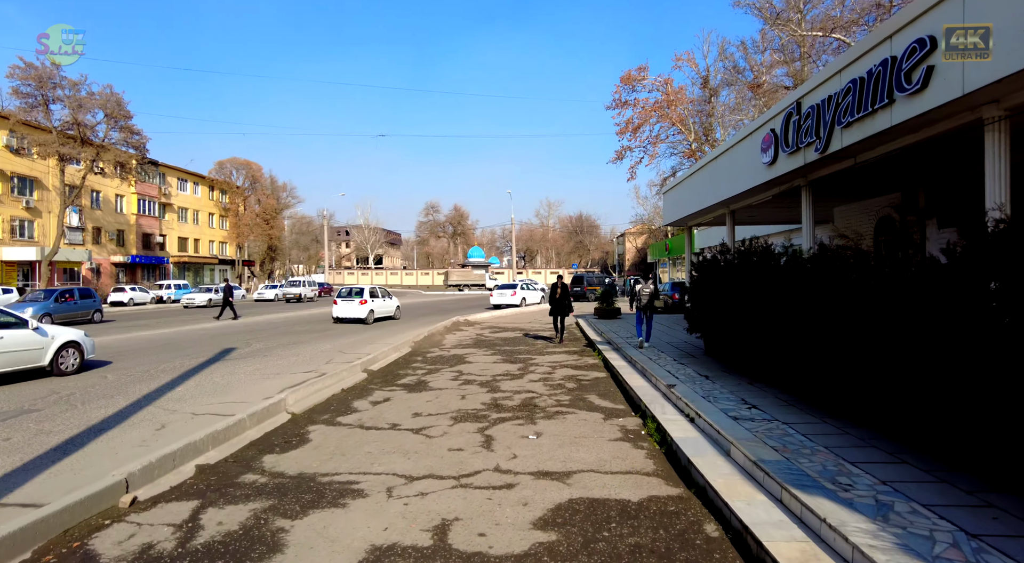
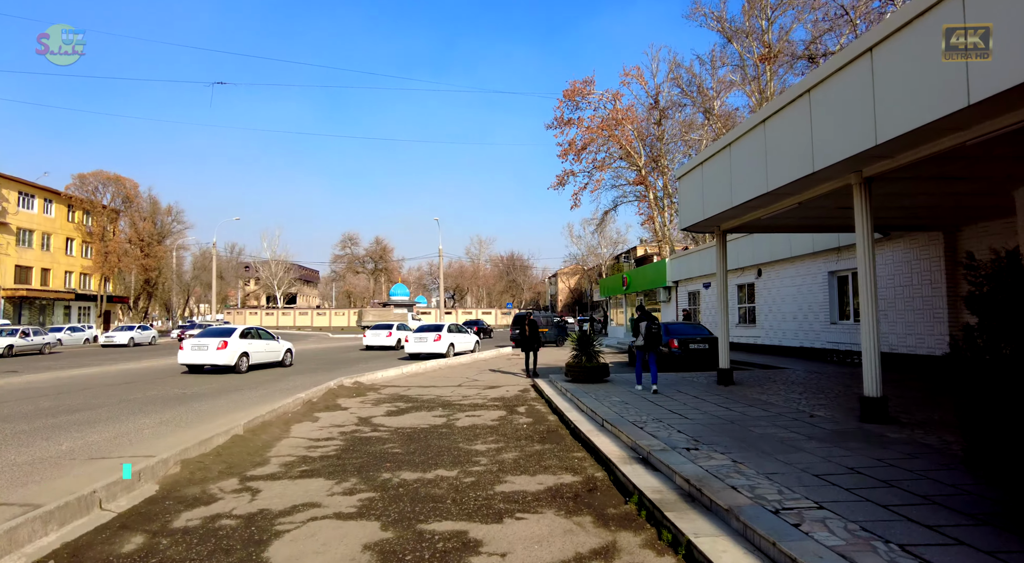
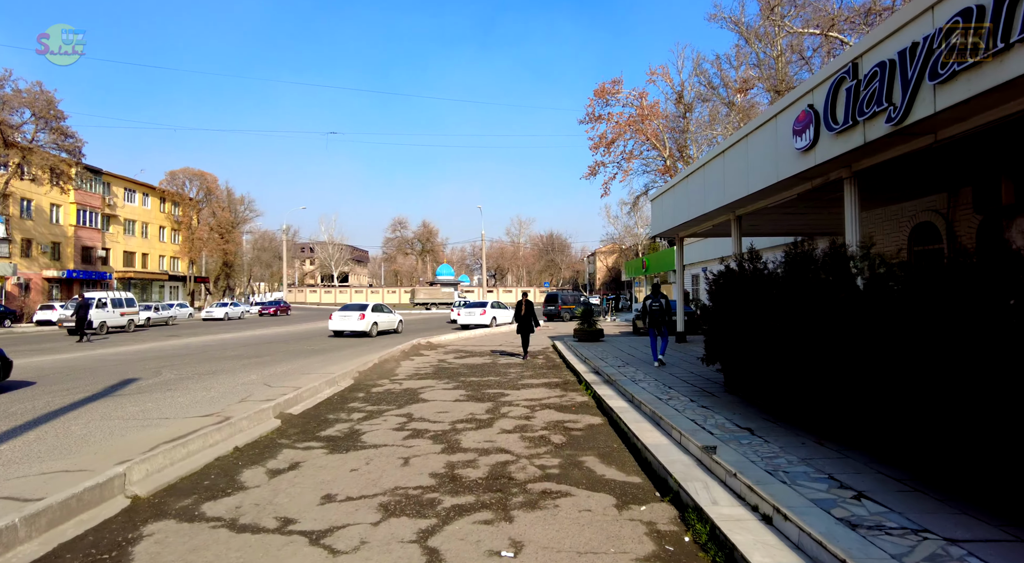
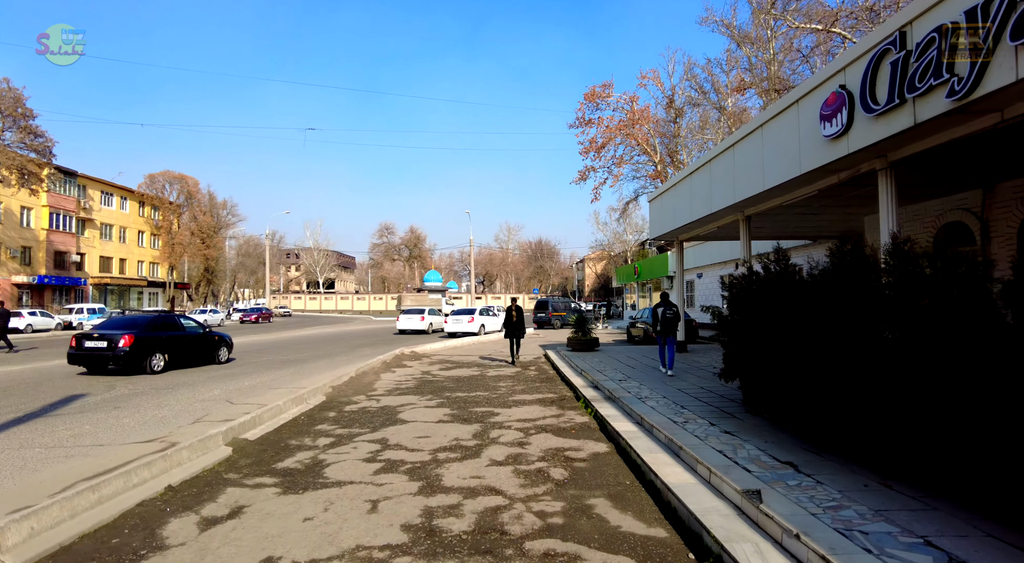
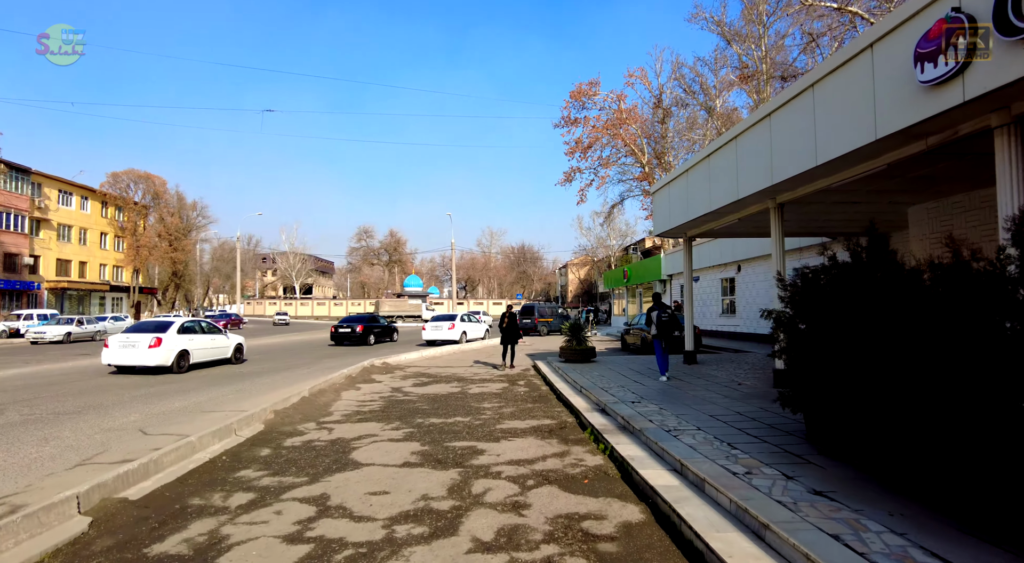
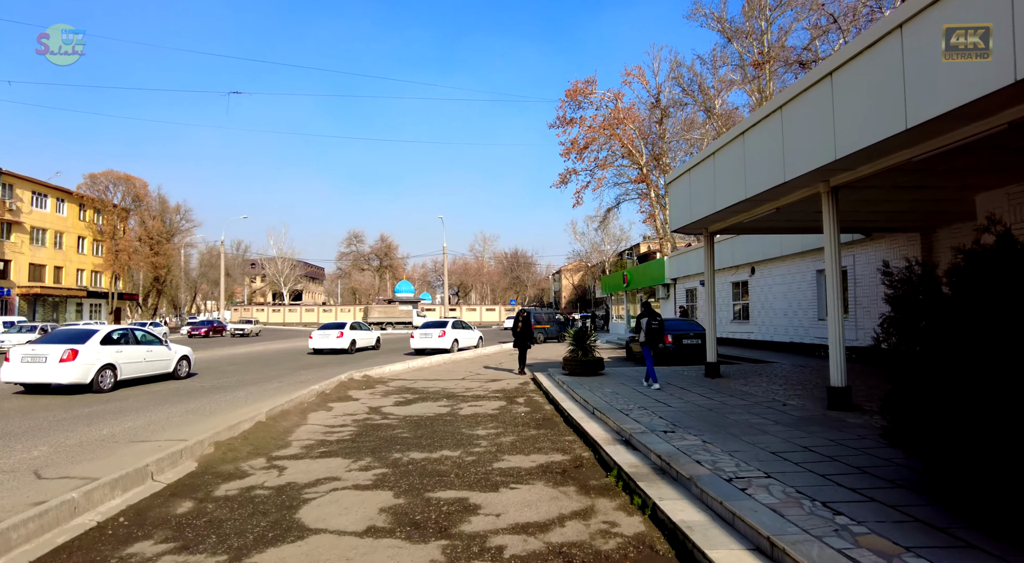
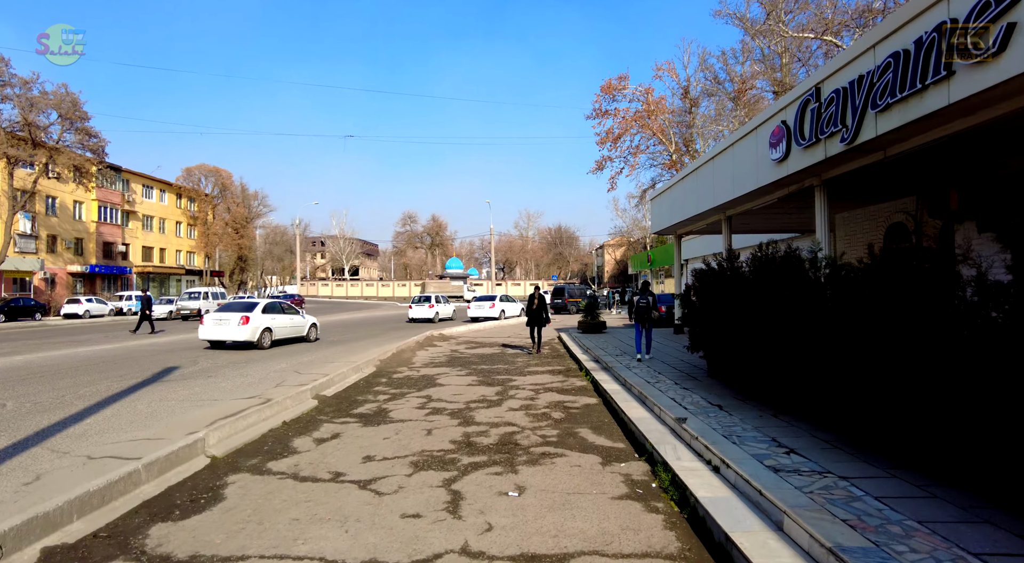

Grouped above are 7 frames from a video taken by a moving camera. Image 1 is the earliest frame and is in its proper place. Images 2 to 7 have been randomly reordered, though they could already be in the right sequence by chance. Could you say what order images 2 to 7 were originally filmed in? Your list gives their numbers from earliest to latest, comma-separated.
7, 3, 4, 5, 6, 2
